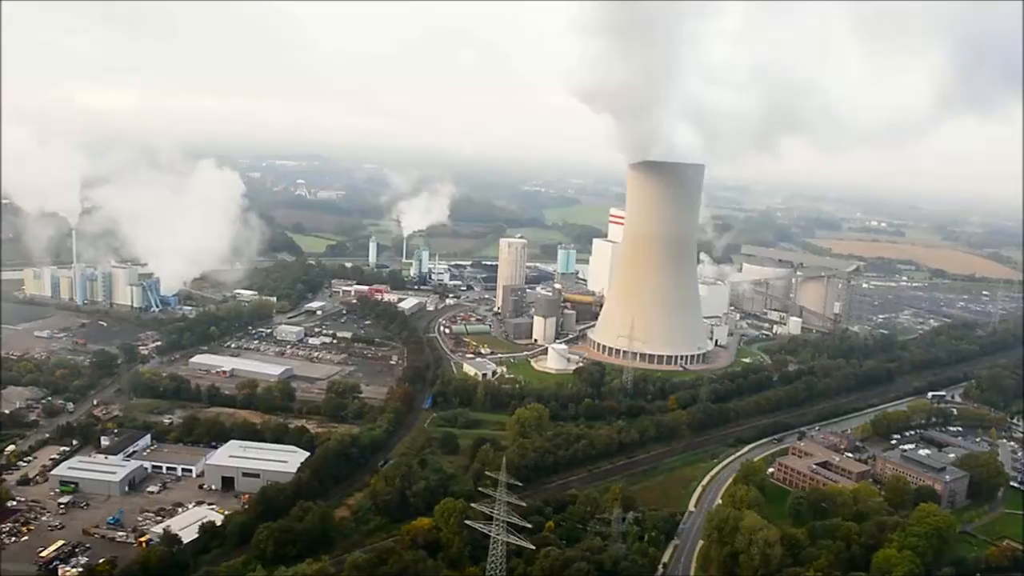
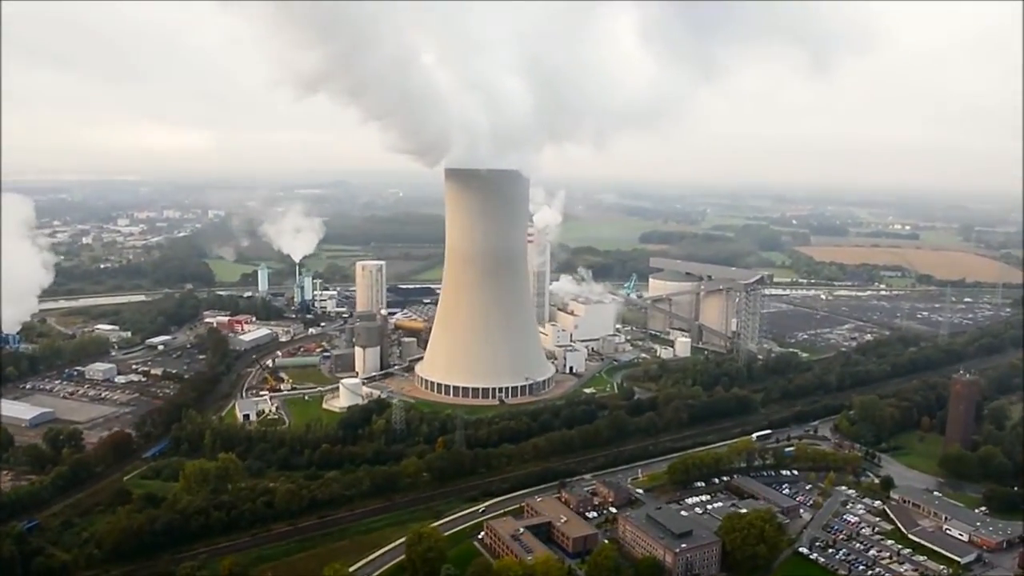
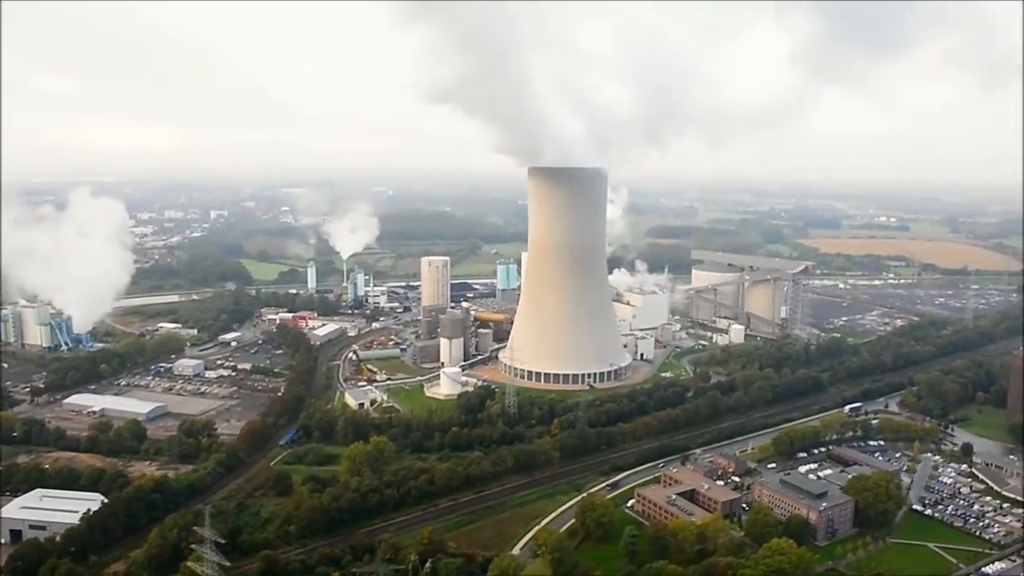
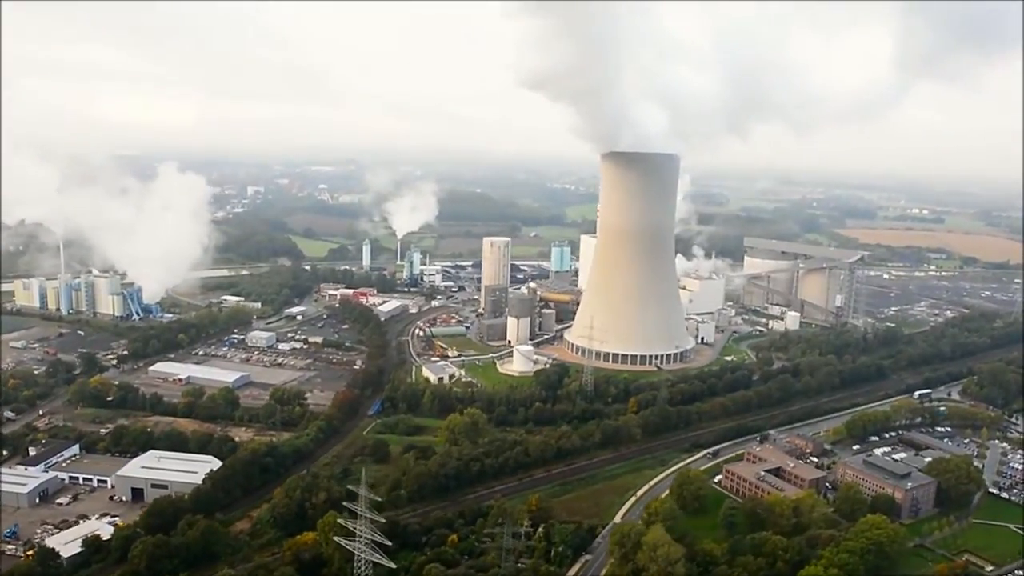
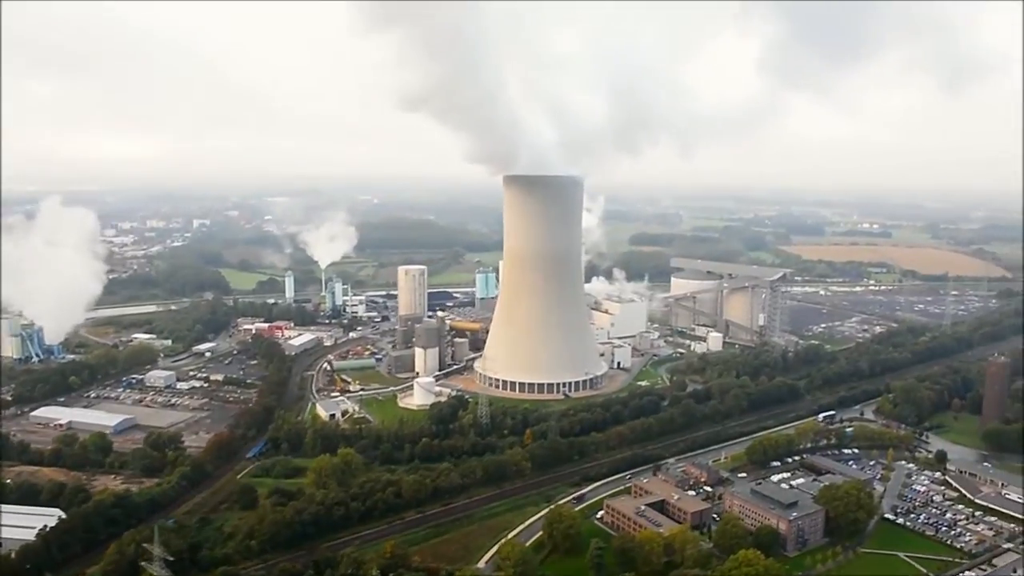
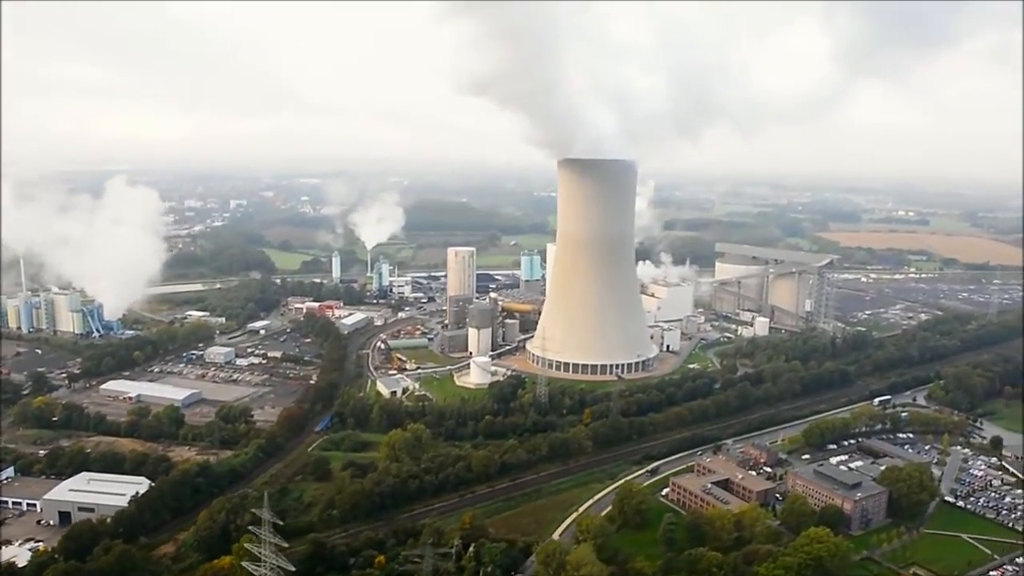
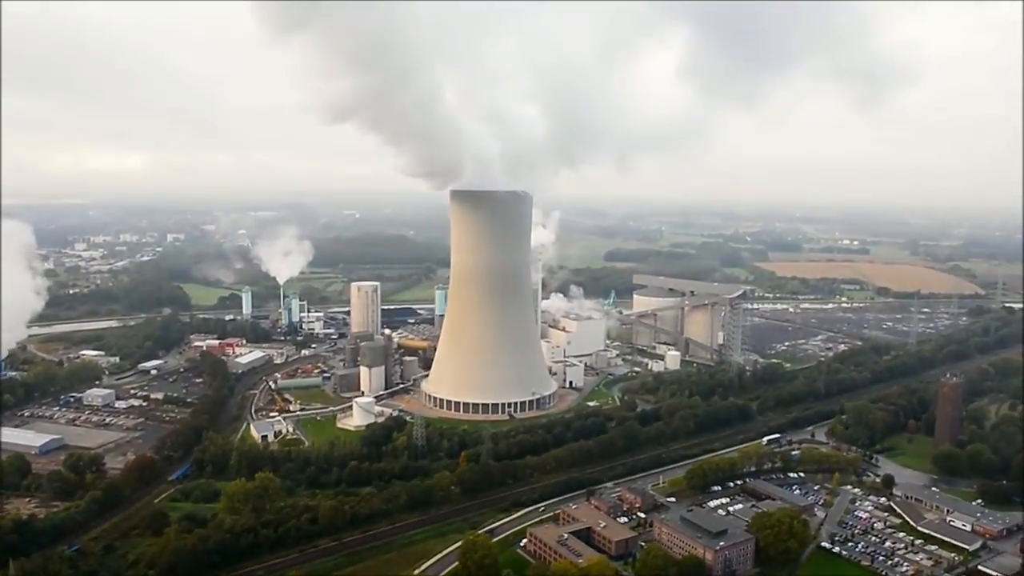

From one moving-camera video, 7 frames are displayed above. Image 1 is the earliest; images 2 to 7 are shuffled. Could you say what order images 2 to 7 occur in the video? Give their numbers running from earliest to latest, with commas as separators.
4, 6, 3, 5, 7, 2
